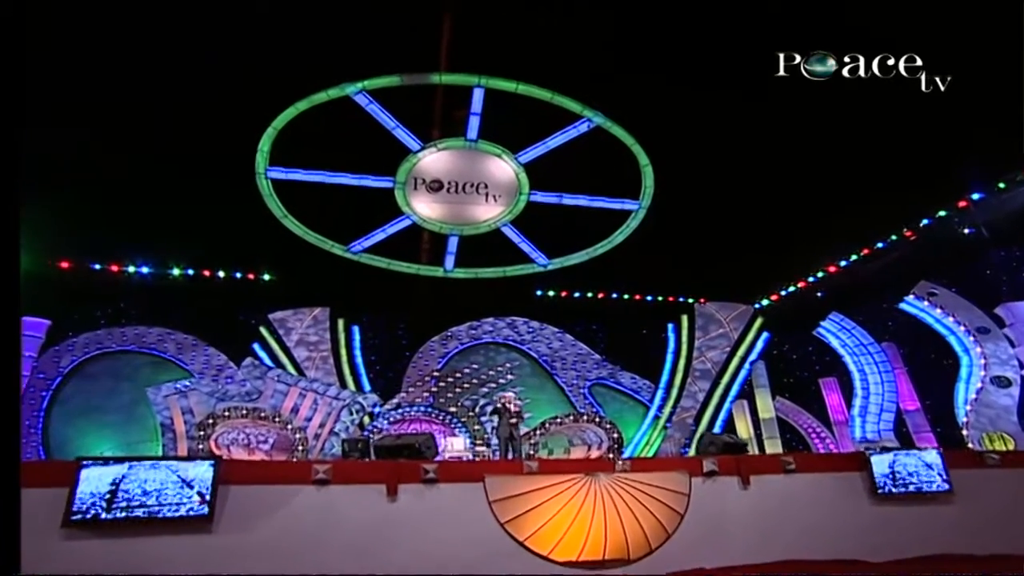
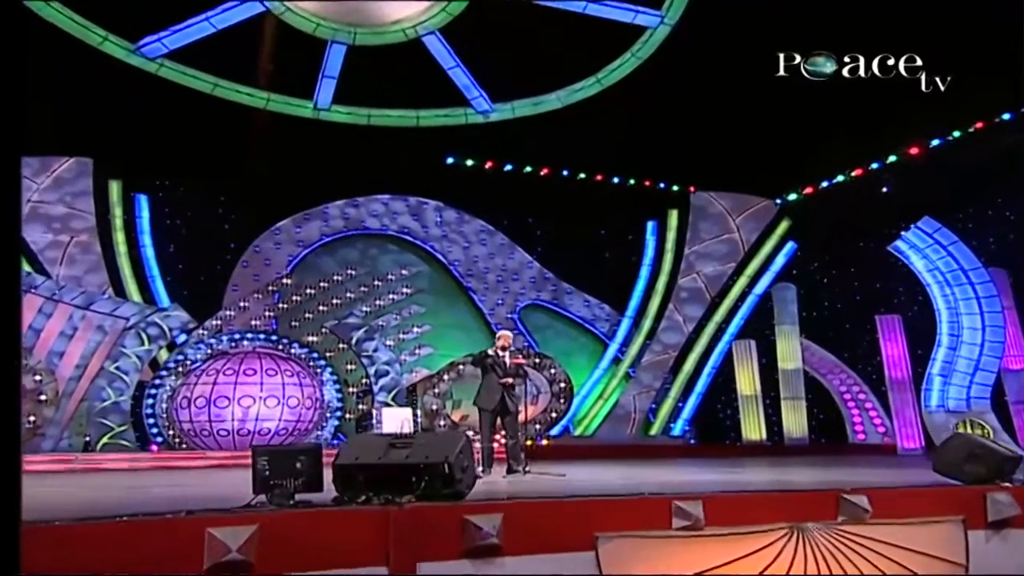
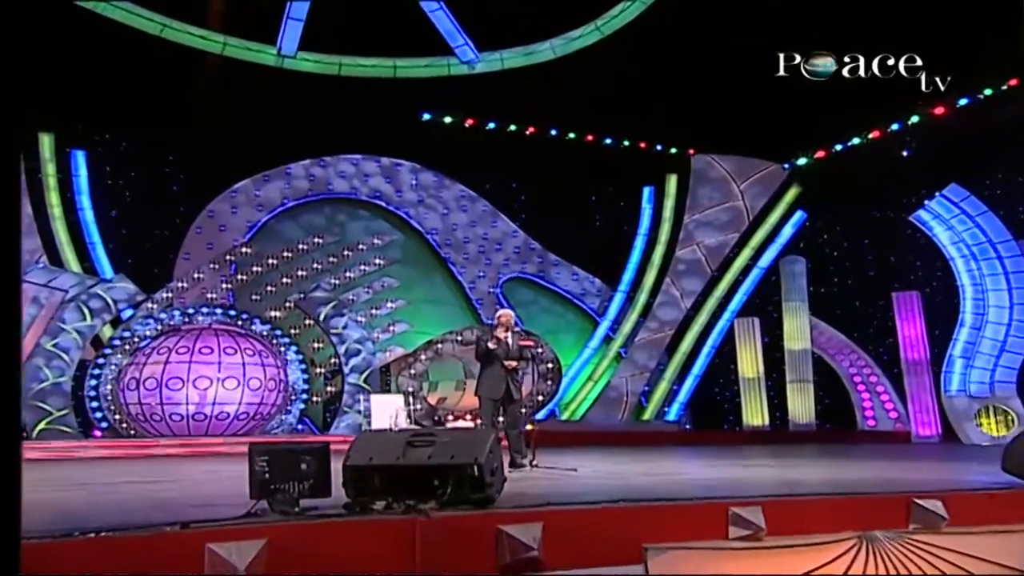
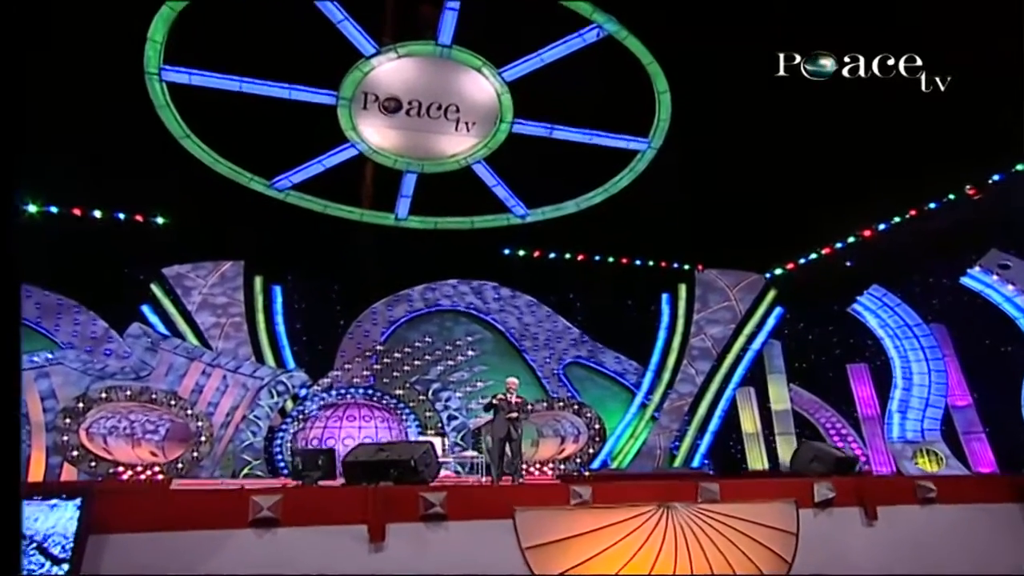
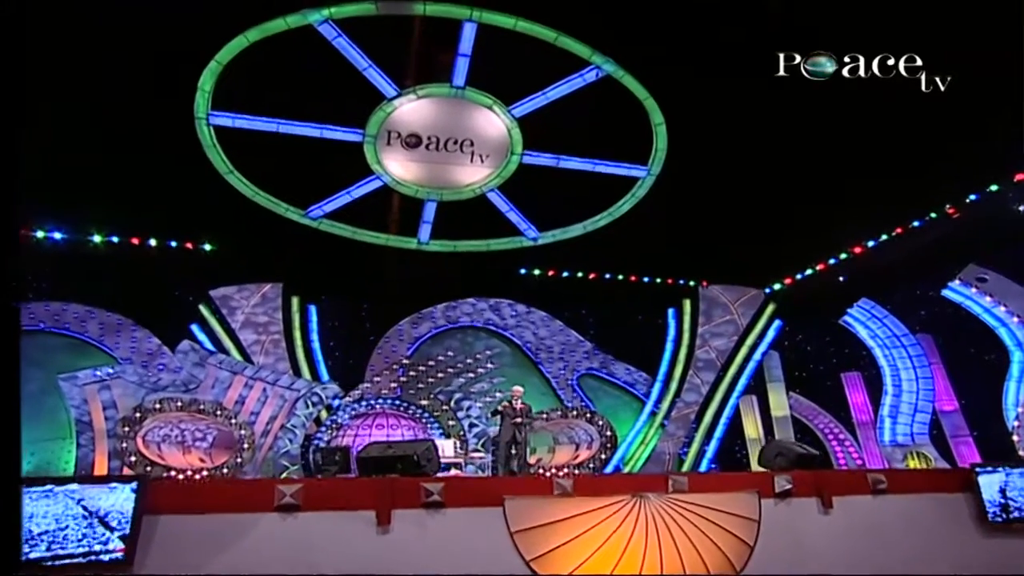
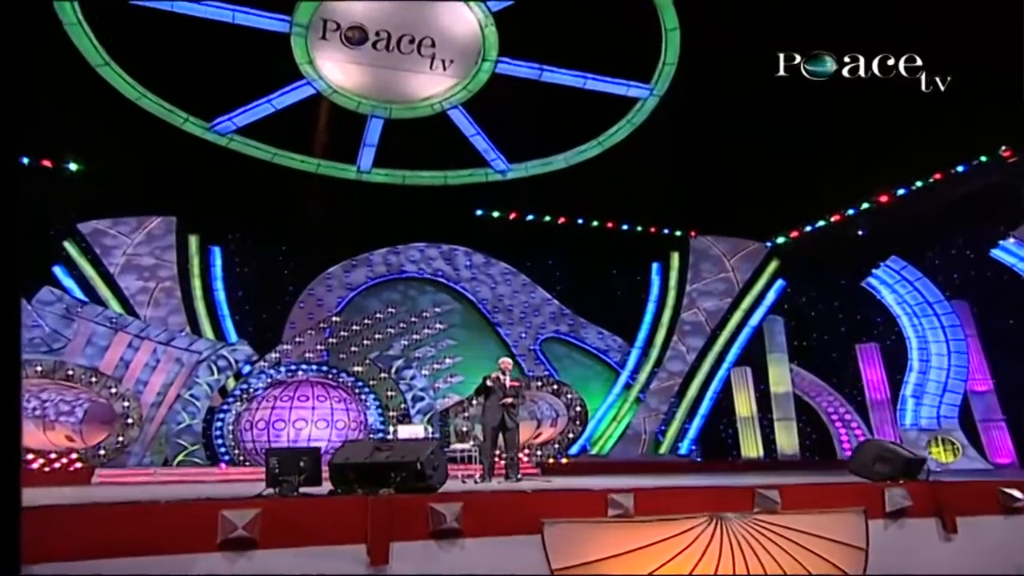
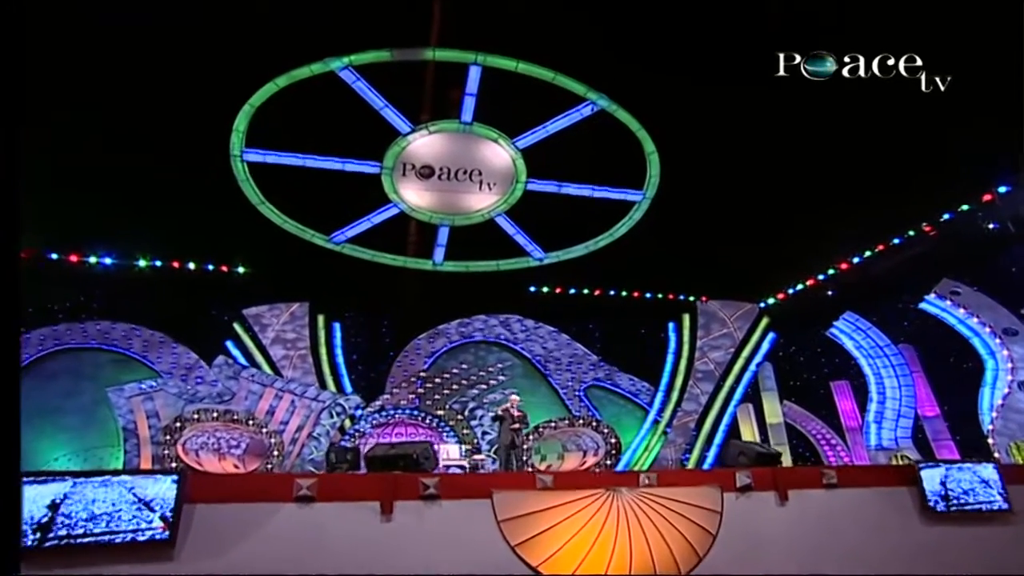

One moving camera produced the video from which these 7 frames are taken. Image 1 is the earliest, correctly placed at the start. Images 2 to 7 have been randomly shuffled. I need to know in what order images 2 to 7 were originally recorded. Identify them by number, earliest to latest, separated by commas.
7, 5, 4, 6, 2, 3
